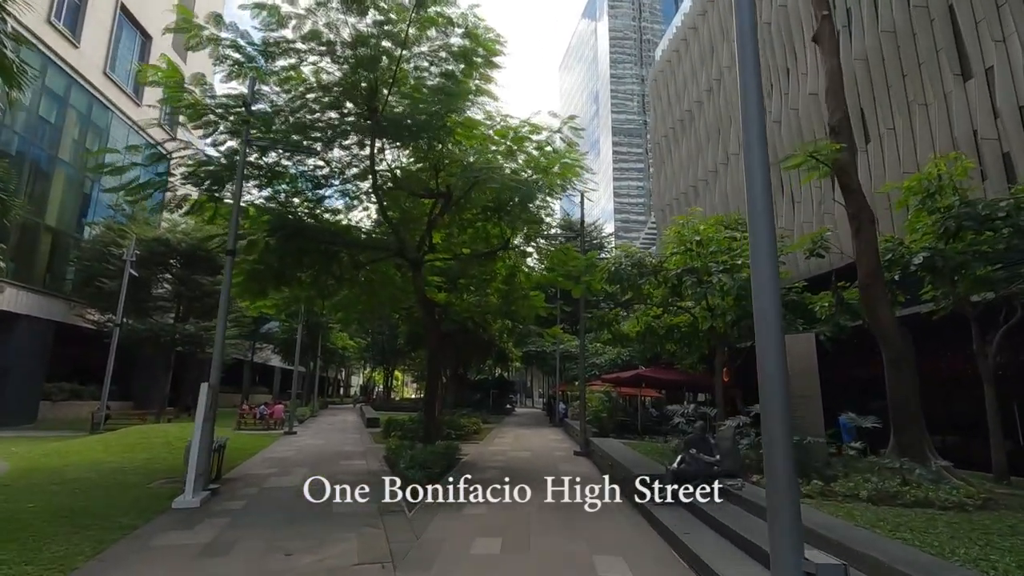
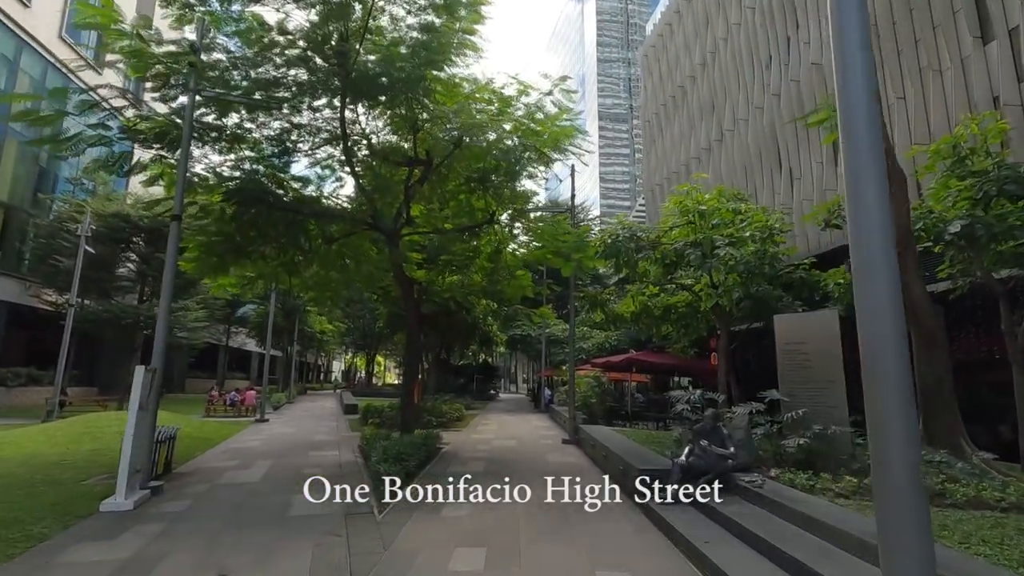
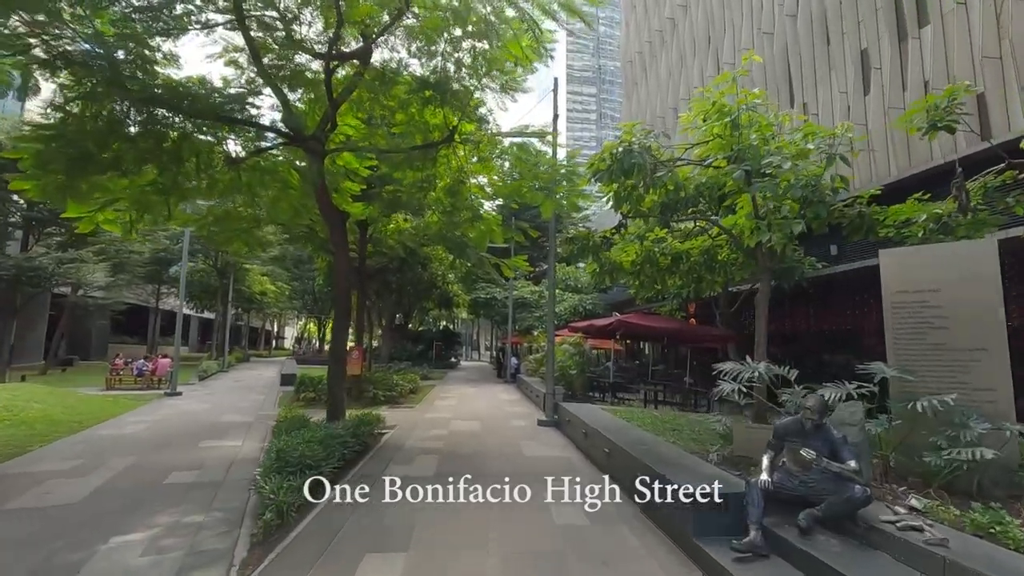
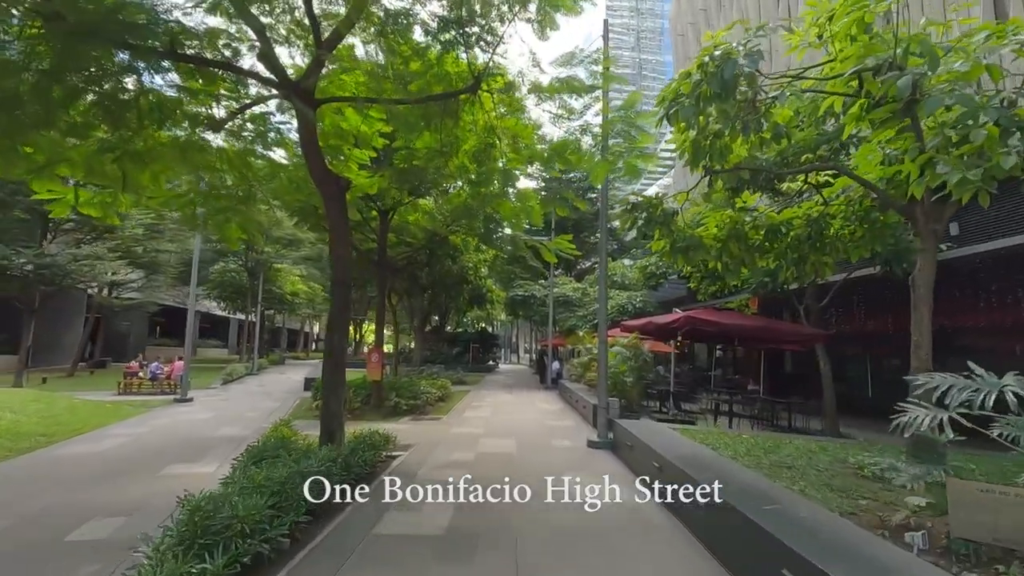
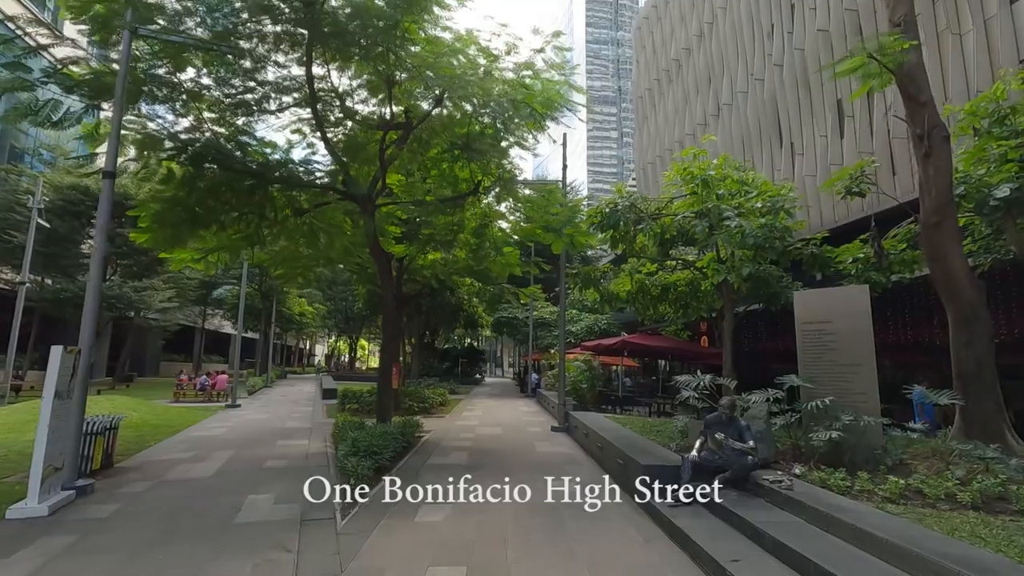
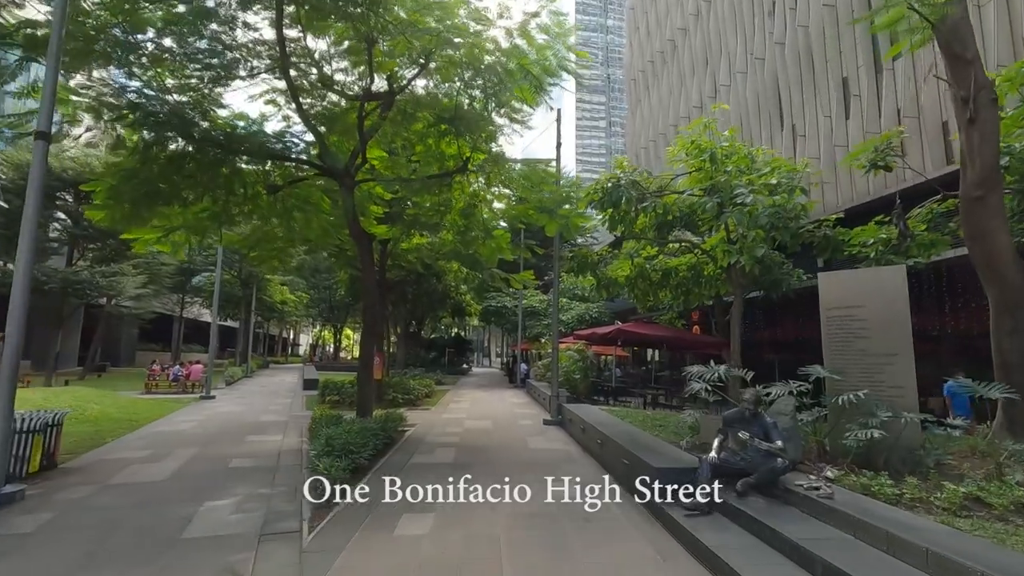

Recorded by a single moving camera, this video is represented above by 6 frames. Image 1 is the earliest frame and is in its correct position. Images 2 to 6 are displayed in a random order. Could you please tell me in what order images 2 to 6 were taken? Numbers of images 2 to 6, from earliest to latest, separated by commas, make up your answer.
2, 5, 6, 3, 4
